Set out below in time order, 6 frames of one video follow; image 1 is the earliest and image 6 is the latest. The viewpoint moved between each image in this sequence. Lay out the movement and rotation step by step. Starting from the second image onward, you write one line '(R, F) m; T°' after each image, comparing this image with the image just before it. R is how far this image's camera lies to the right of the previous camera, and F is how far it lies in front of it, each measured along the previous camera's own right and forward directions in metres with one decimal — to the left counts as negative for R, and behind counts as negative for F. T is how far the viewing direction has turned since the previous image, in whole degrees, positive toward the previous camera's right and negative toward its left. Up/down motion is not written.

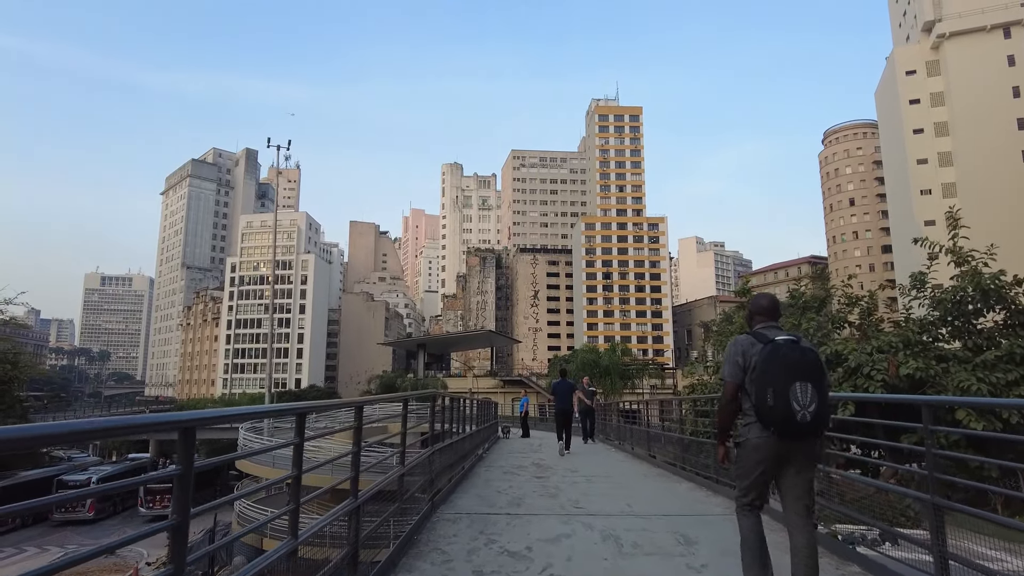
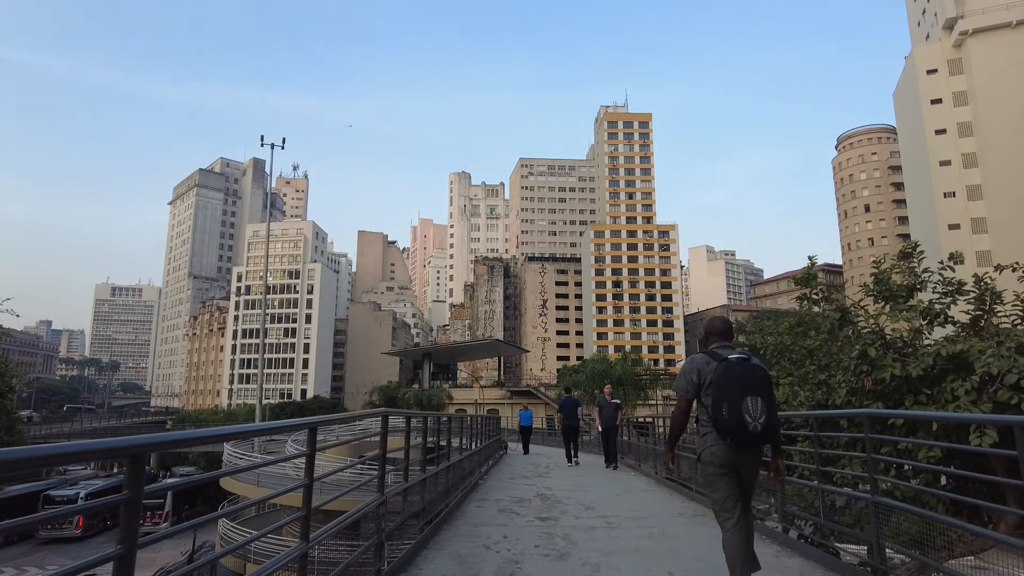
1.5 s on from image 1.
(+0.1, +1.0) m; -1°
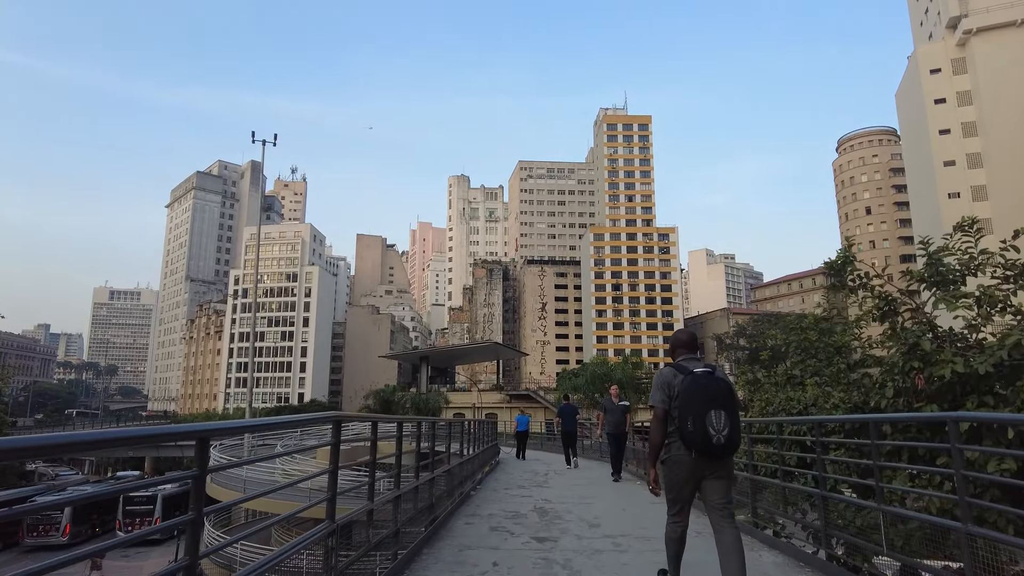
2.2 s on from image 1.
(0.0, +0.5) m; 0°
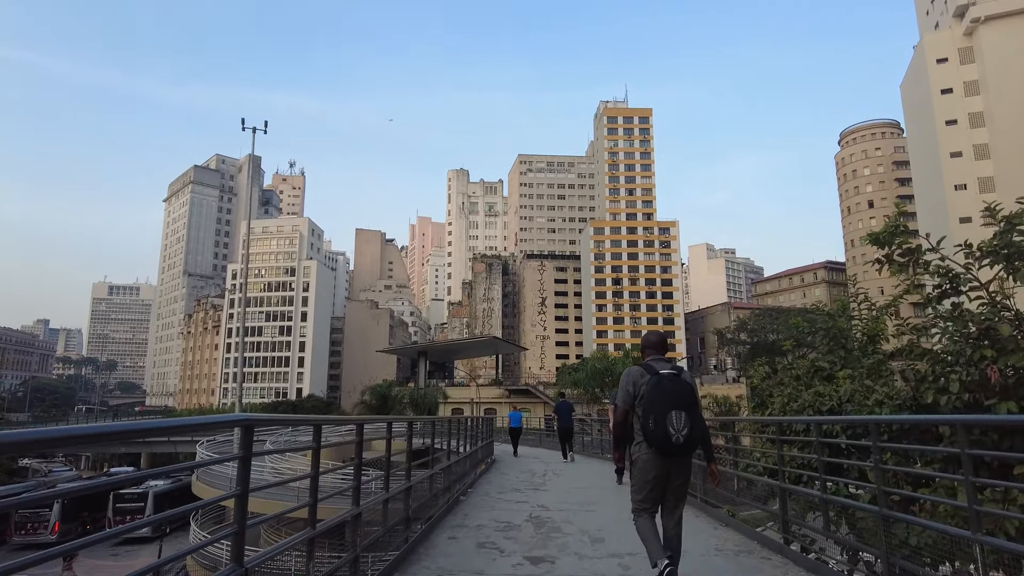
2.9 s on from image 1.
(0.0, +0.5) m; 0°
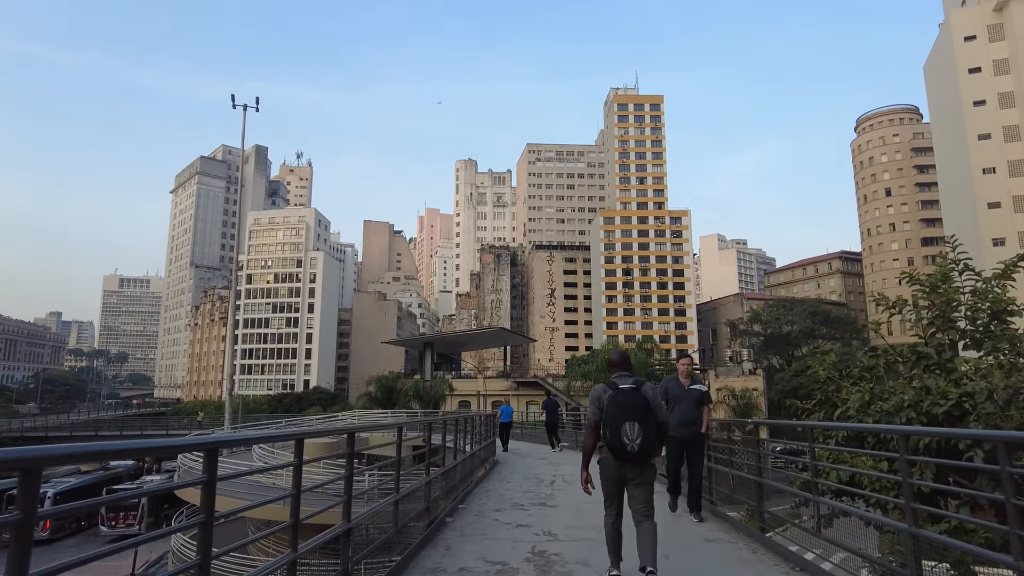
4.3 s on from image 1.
(+0.1, +1.0) m; -1°
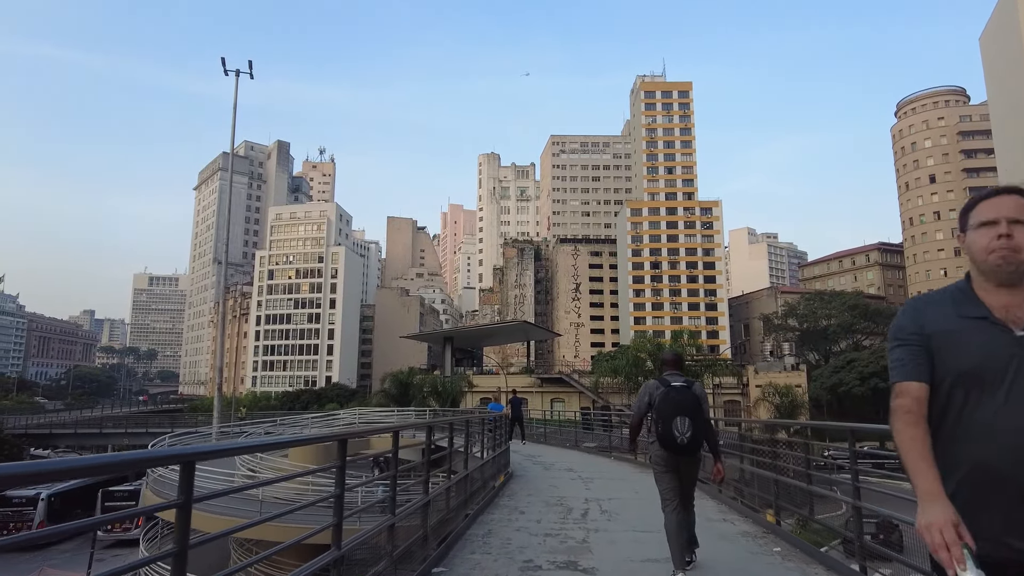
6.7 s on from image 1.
(+0.1, +1.7) m; -2°
